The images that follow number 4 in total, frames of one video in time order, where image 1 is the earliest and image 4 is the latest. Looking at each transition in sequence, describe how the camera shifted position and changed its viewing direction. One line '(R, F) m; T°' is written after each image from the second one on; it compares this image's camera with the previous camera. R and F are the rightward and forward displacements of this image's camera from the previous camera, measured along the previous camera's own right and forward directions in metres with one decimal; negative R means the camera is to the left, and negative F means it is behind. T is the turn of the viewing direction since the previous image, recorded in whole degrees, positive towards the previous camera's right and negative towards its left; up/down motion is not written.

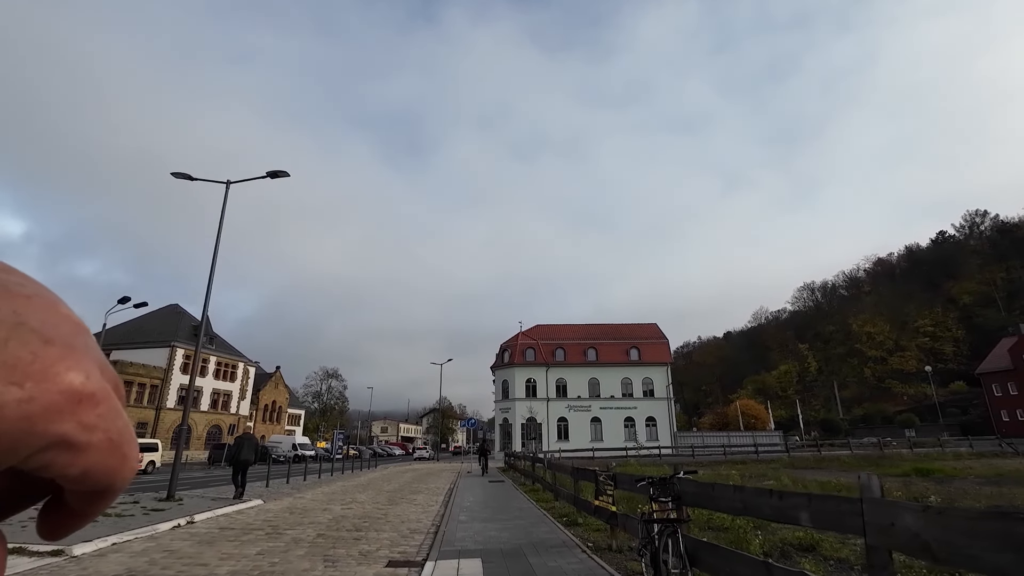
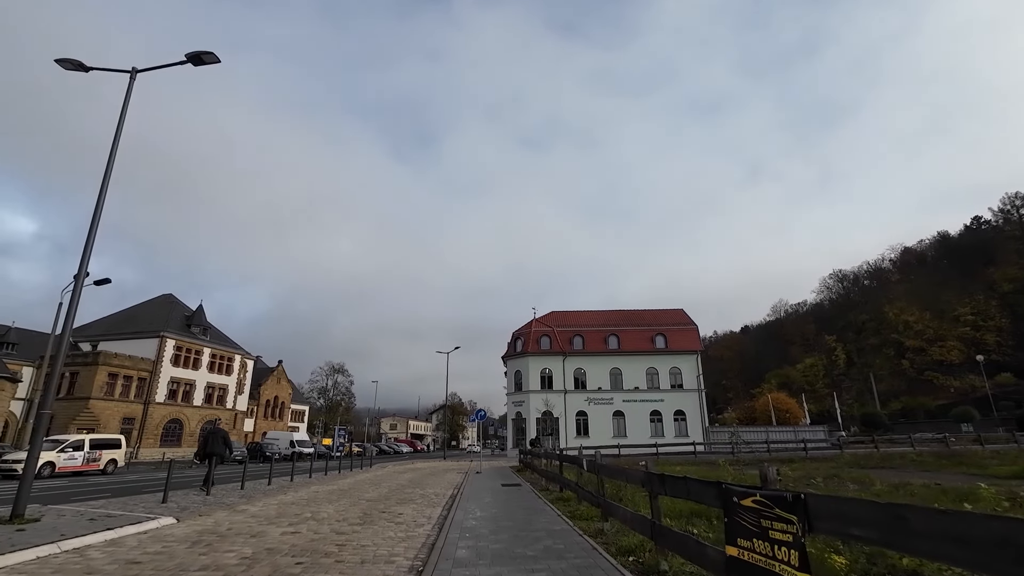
(-0.3, +4.4) m; -1°
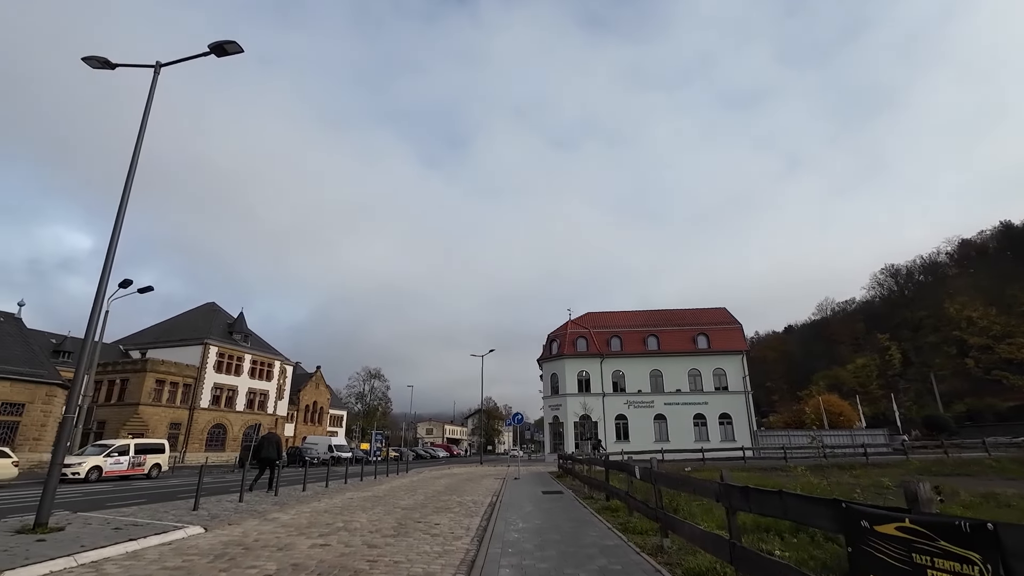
(-0.2, +0.8) m; -4°
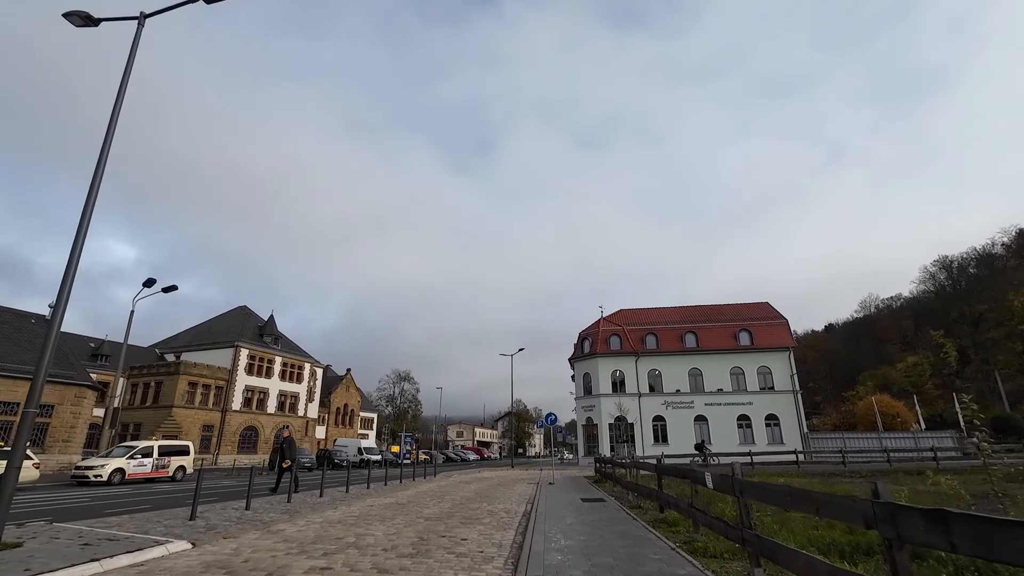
(-0.1, +1.6) m; -3°
